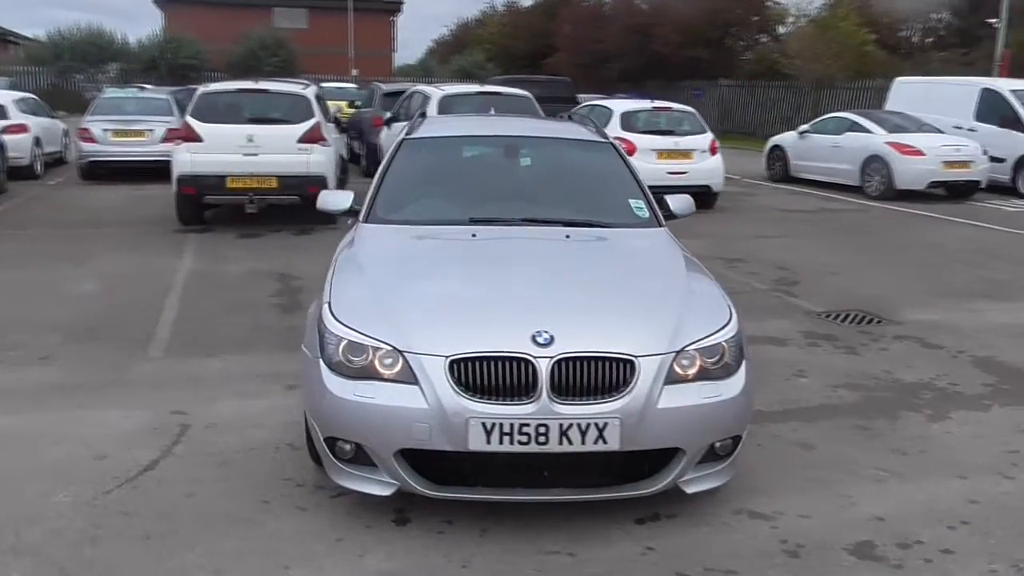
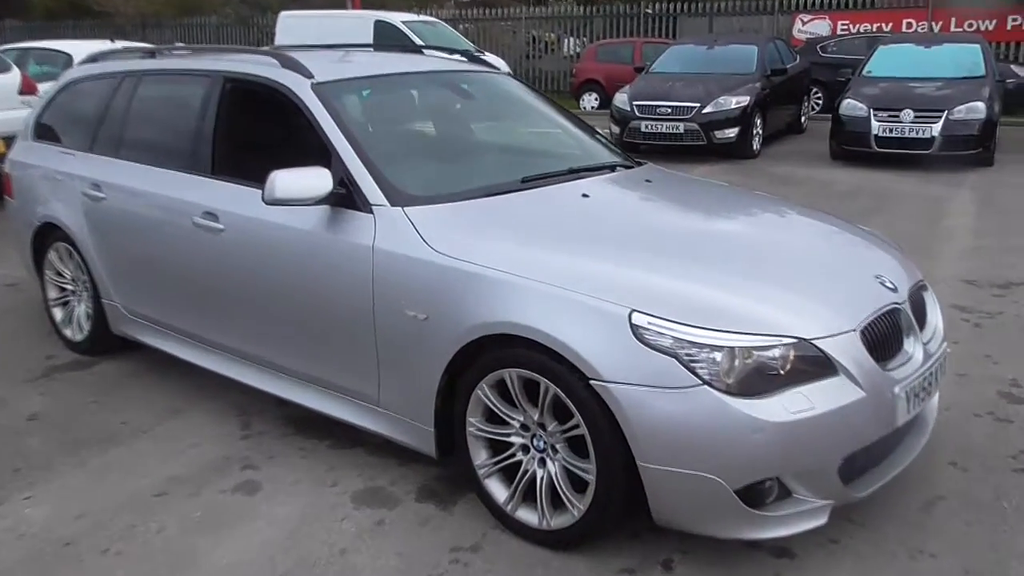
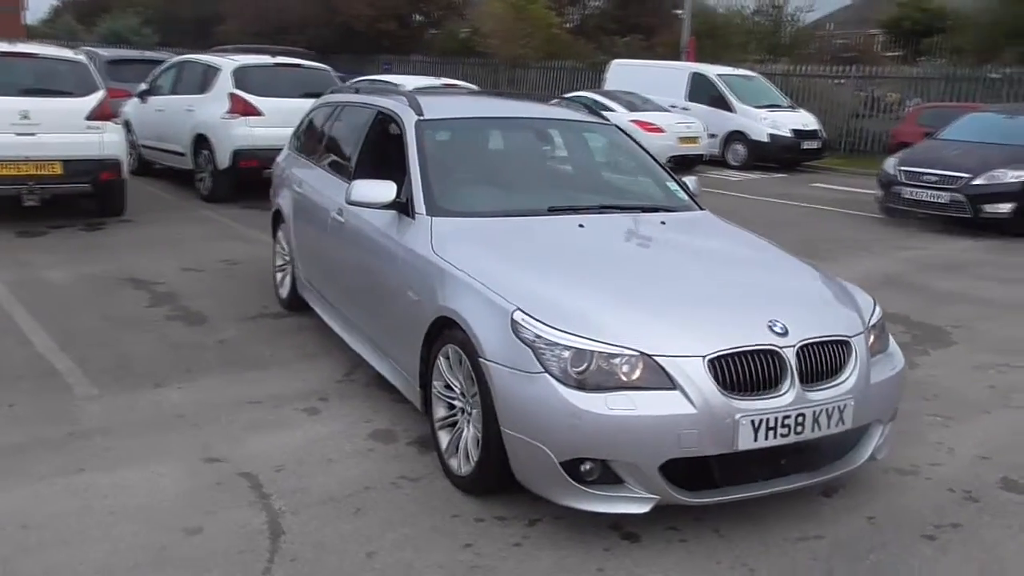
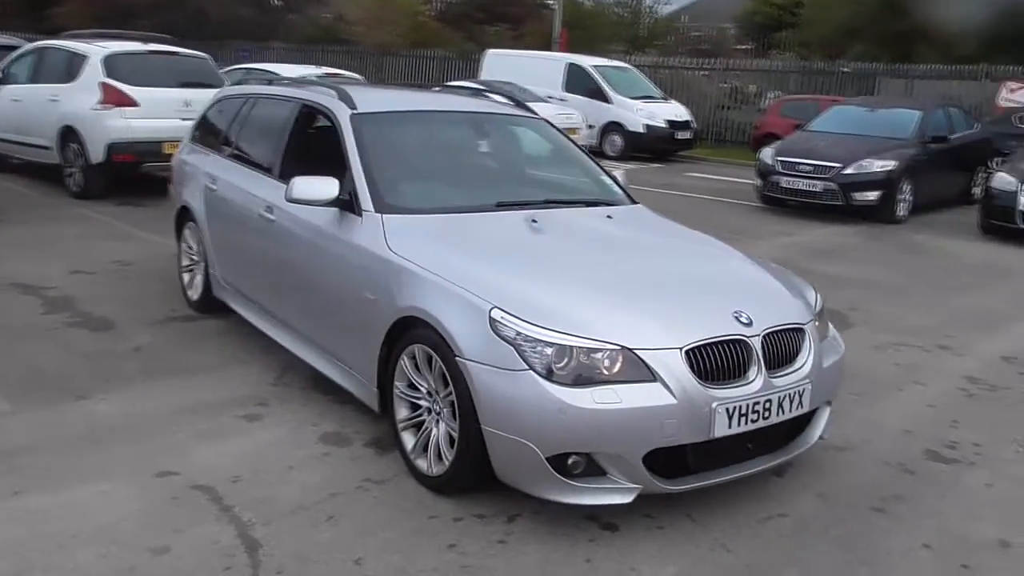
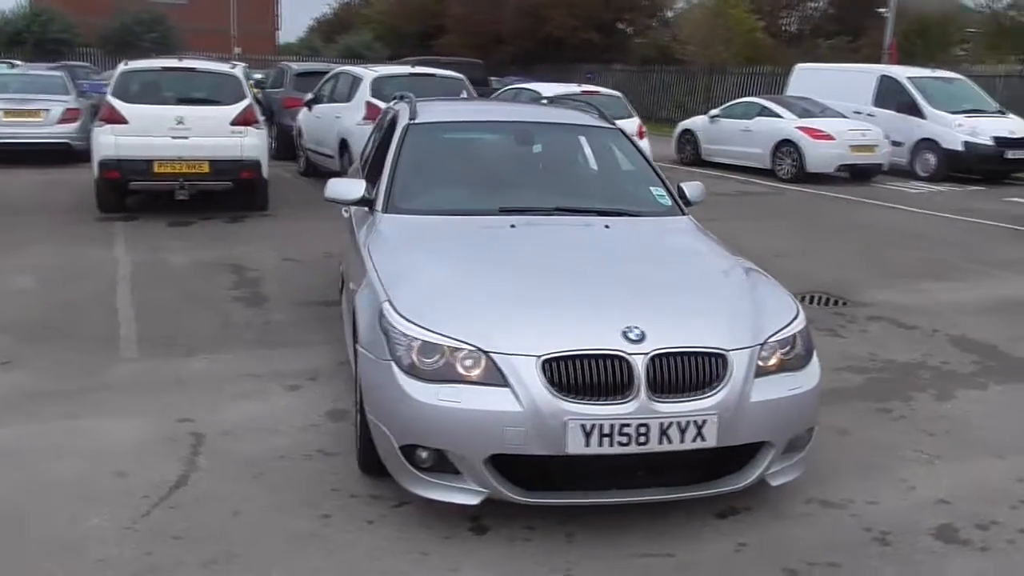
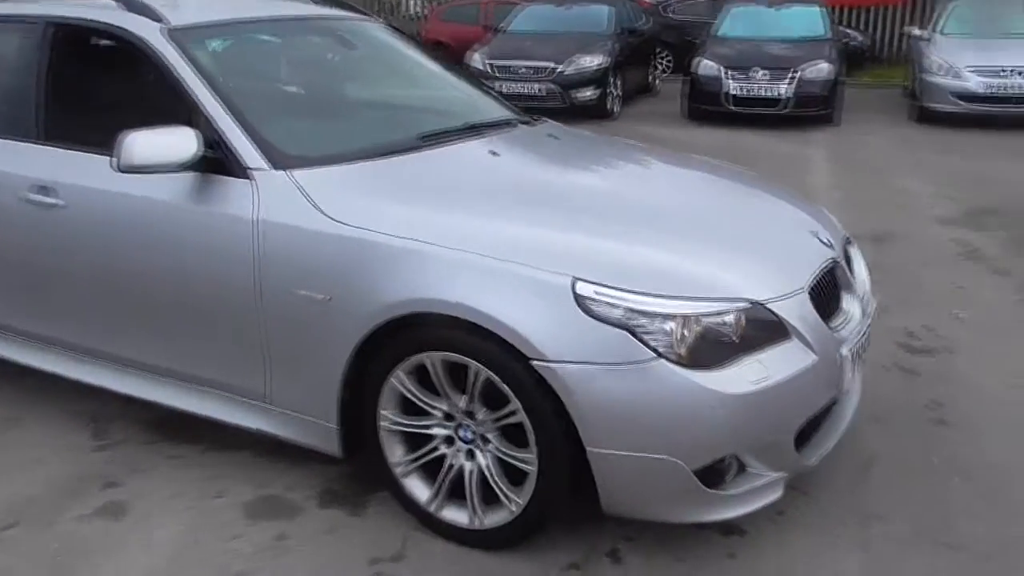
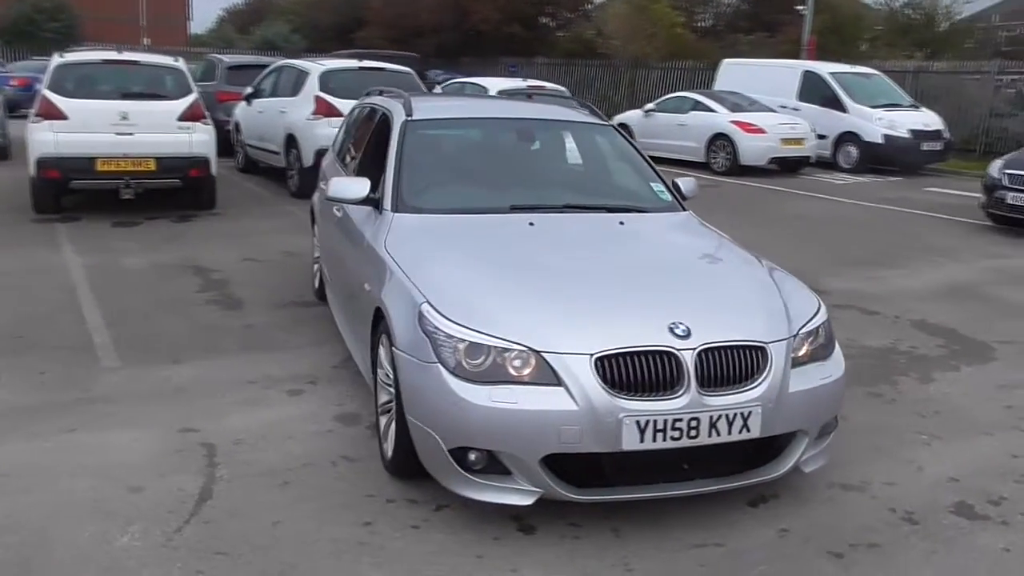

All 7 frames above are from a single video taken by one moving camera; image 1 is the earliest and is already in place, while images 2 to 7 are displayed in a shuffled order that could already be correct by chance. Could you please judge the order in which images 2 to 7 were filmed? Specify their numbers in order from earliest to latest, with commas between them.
5, 7, 3, 4, 2, 6
